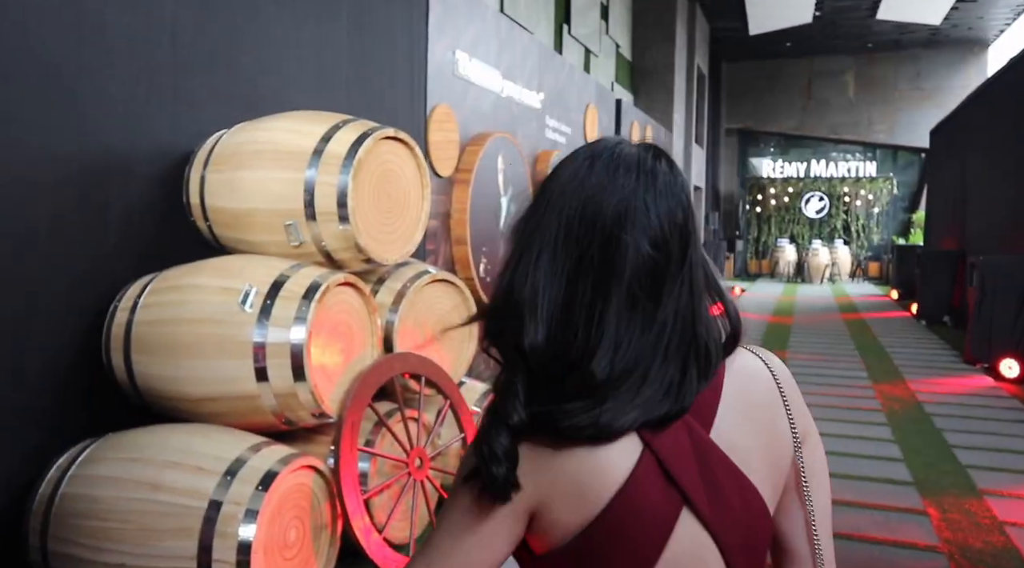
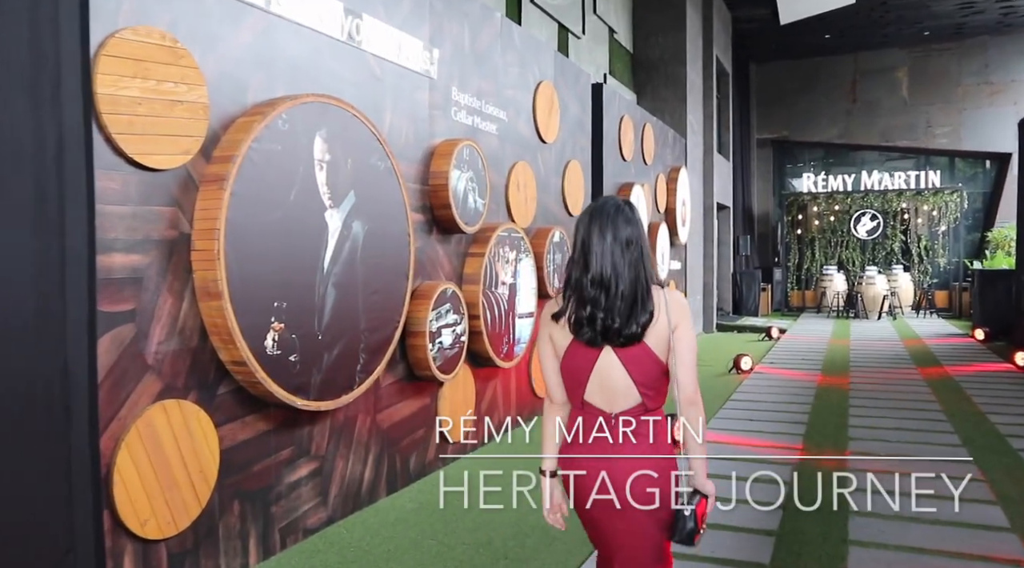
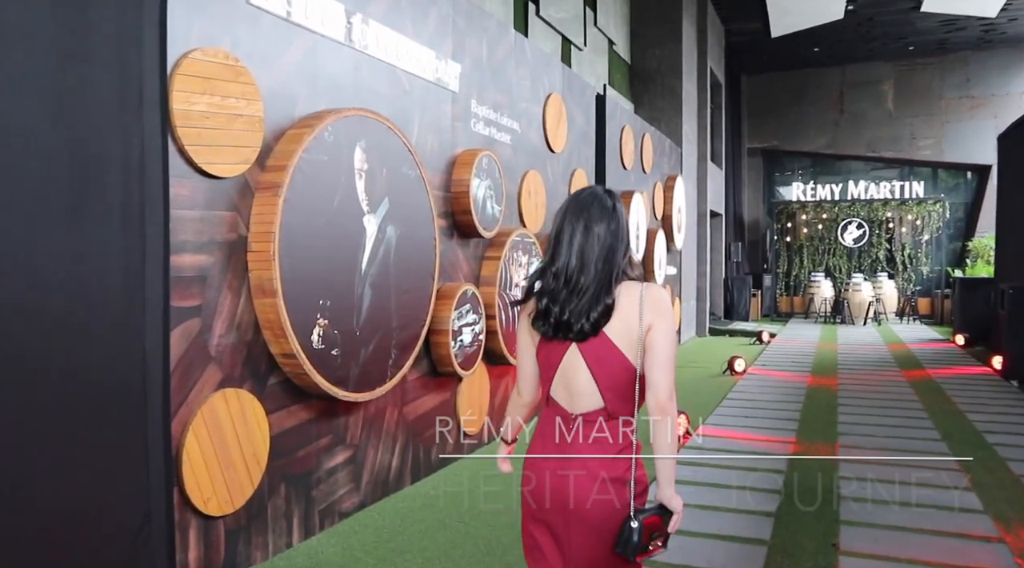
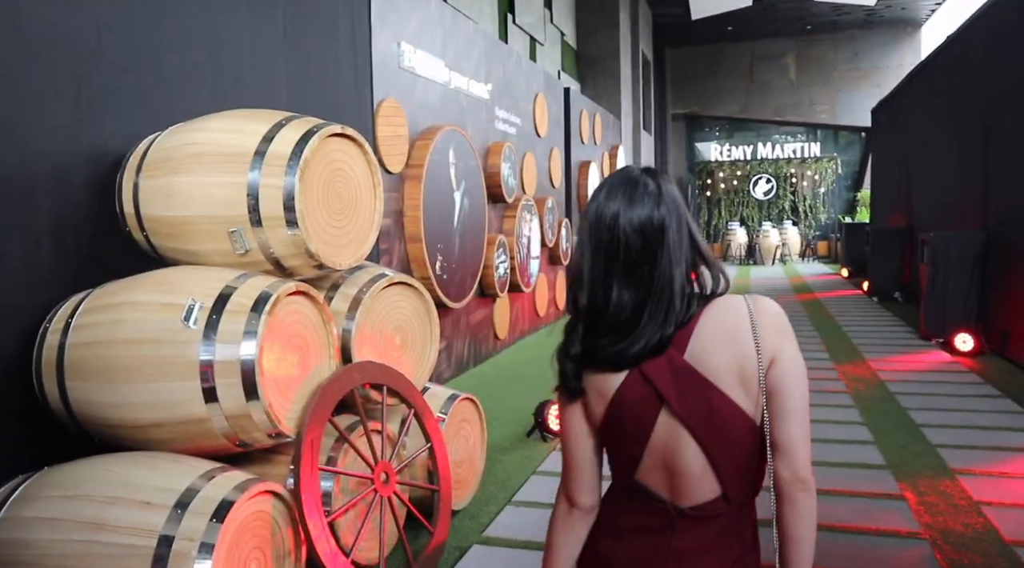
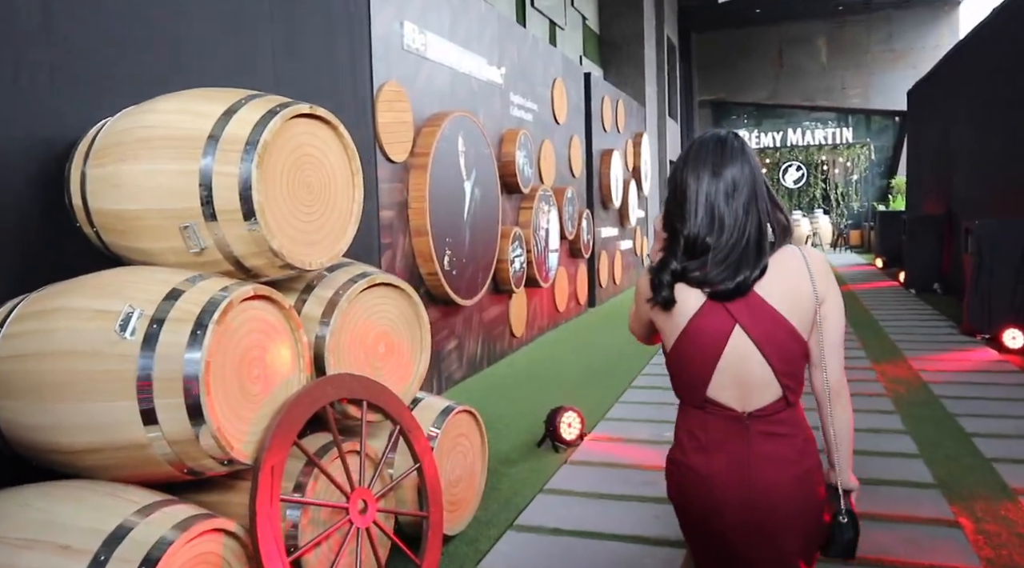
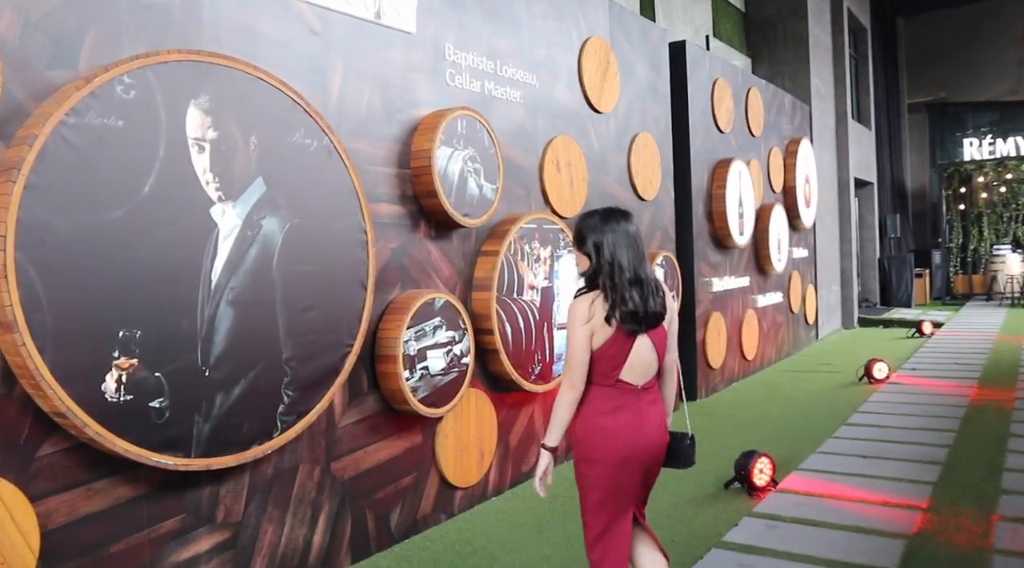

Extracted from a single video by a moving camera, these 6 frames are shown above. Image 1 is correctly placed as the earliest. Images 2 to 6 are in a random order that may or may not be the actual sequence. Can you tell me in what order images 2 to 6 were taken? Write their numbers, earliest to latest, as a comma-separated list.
4, 5, 3, 2, 6
